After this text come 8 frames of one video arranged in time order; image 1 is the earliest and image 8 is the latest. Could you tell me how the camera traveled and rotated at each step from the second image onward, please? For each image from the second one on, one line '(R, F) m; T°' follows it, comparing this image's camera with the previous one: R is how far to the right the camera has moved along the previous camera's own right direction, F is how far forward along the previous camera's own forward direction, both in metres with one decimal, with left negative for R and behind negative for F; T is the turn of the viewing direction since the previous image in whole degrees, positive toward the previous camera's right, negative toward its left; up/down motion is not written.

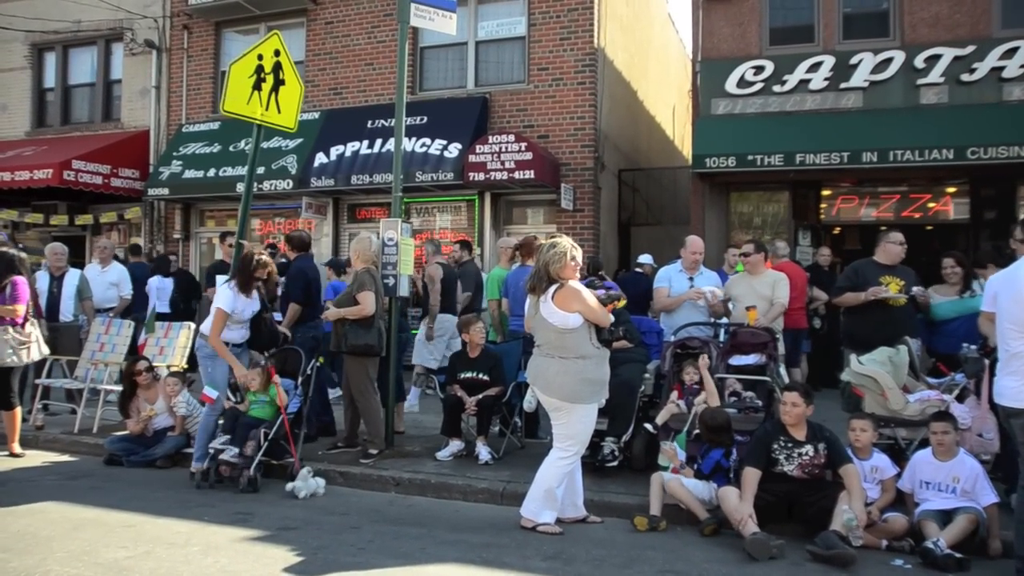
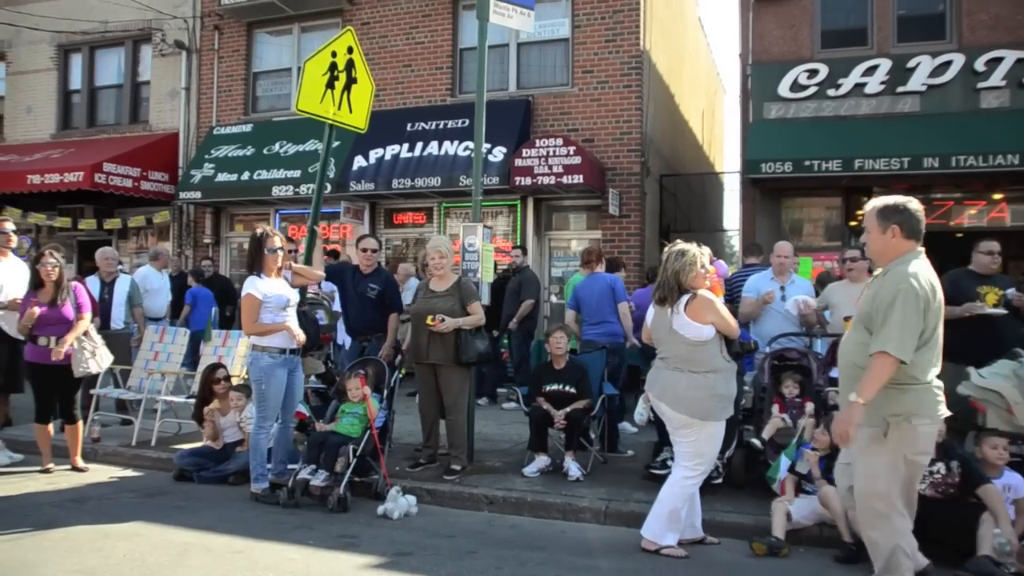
(-0.8, +0.3) m; 0°
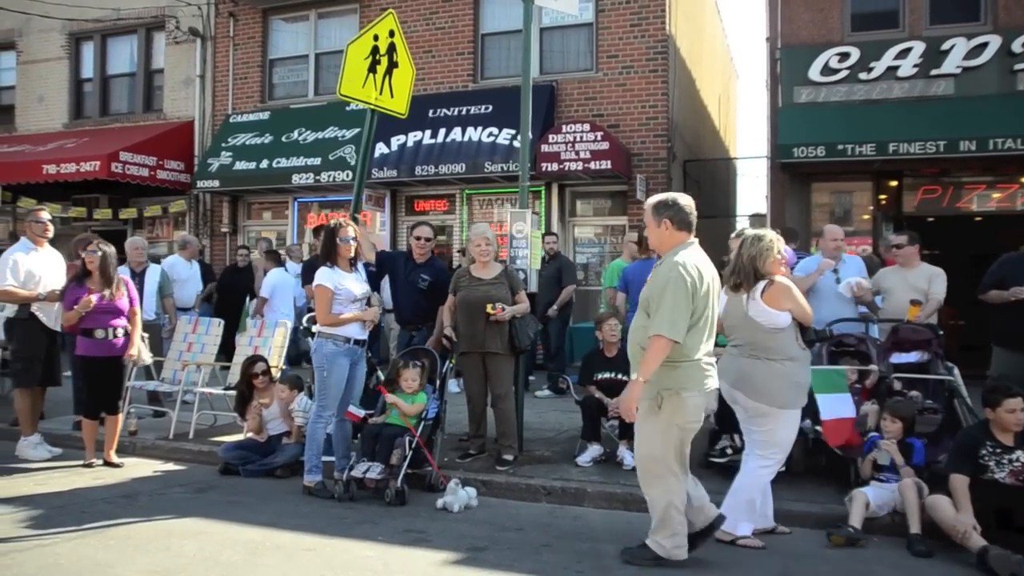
(-0.5, +0.2) m; 0°
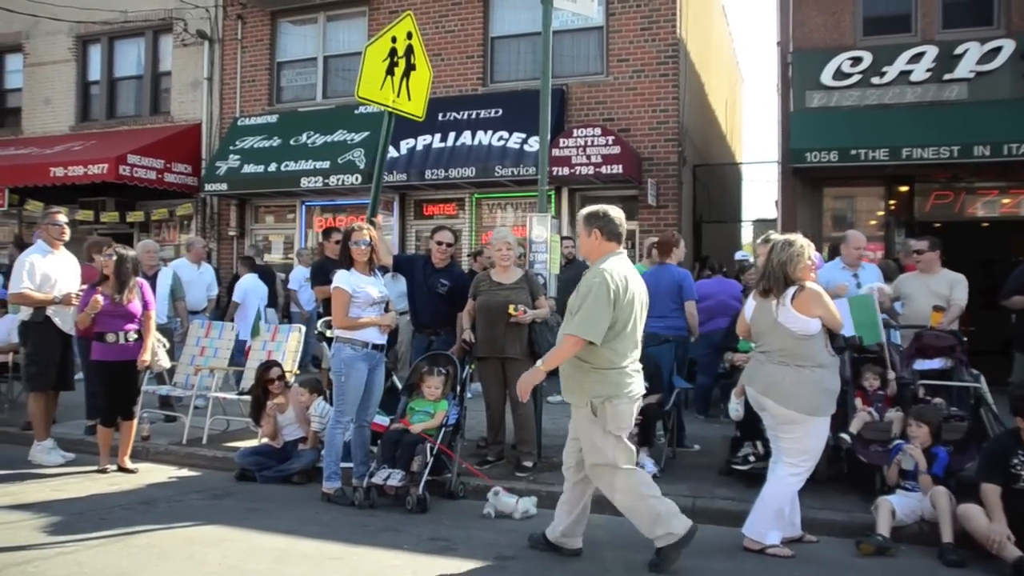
(-0.2, +0.1) m; 0°
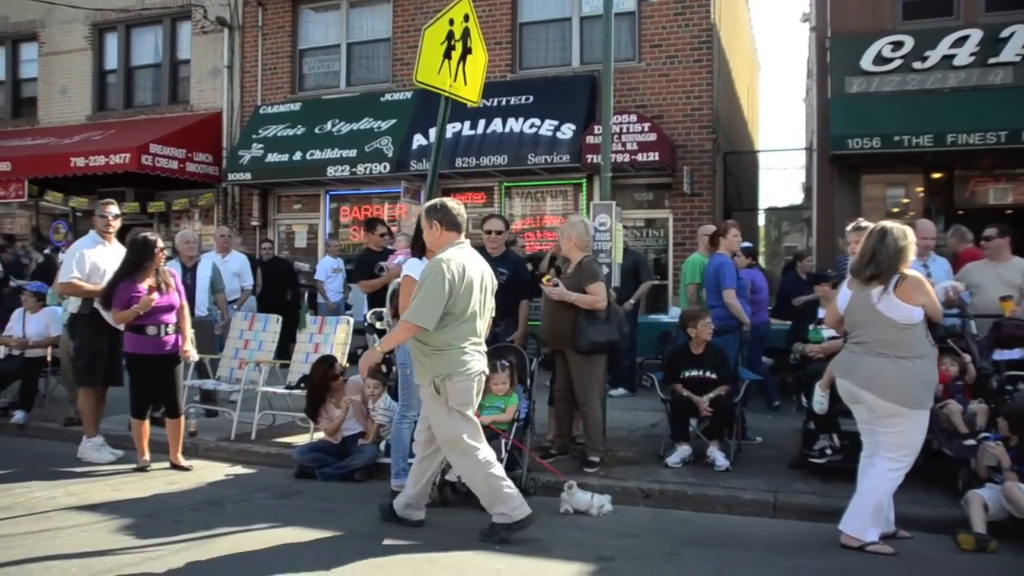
(-0.6, +0.2) m; 0°
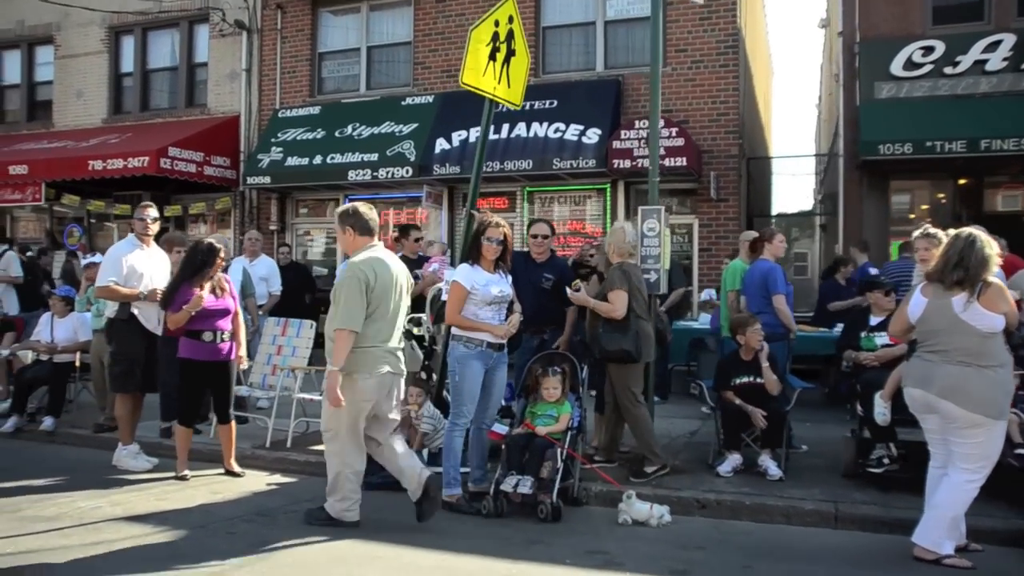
(-0.4, +0.1) m; 0°
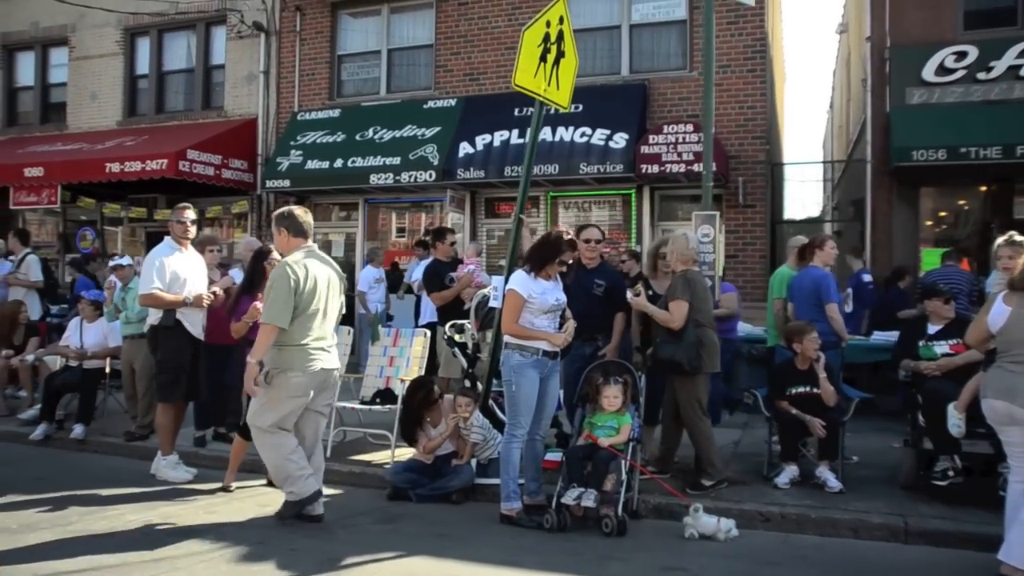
(-0.5, +0.2) m; 0°
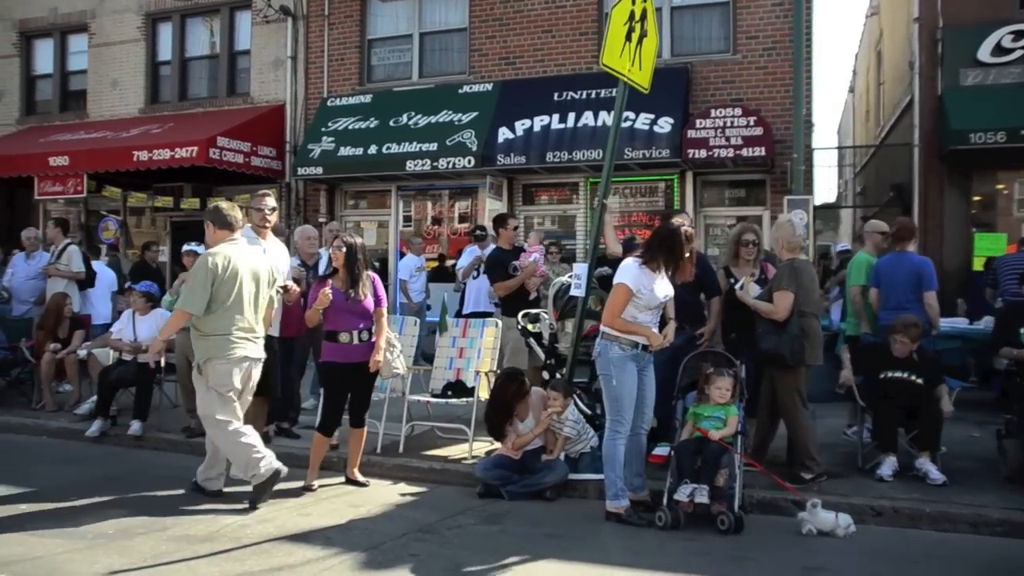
(-0.7, +0.3) m; 0°
